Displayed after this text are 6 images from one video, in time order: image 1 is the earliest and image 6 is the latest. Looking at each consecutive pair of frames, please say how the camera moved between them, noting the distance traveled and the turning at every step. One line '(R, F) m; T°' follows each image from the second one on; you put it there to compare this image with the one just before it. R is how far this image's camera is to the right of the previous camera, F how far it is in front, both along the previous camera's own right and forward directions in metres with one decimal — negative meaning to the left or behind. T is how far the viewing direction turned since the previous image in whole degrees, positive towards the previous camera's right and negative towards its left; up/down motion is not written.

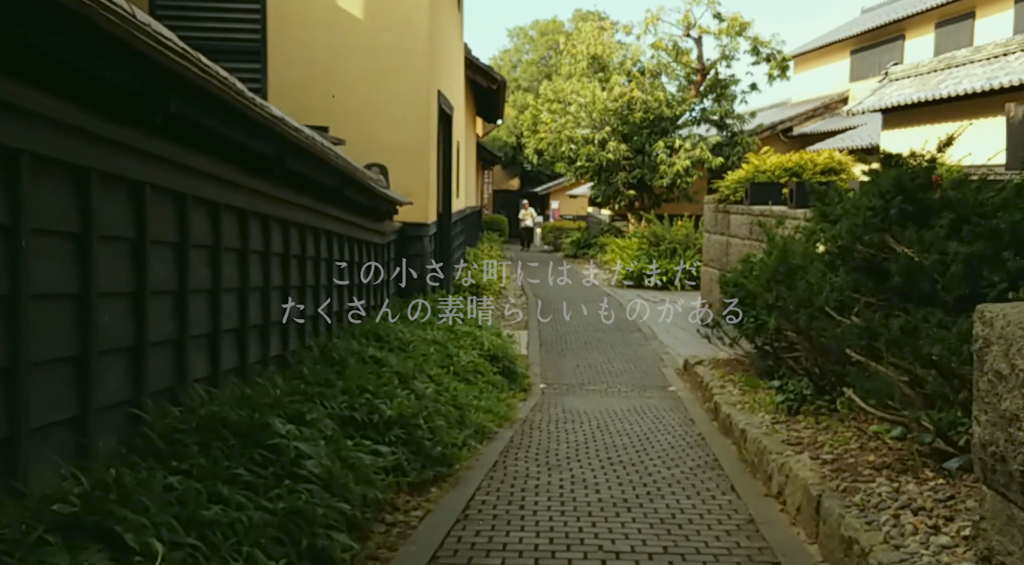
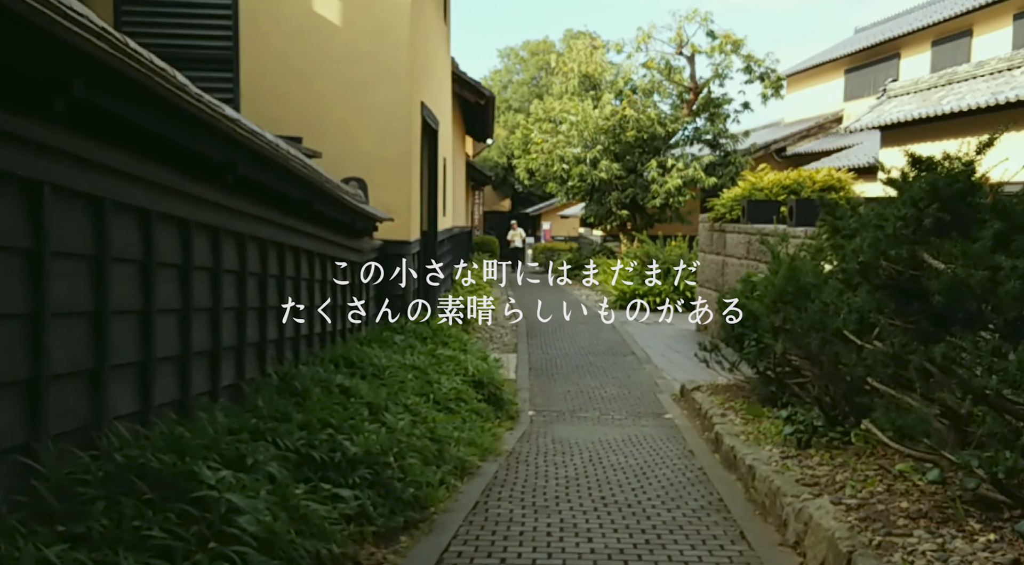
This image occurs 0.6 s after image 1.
(0.0, +0.4) m; +1°
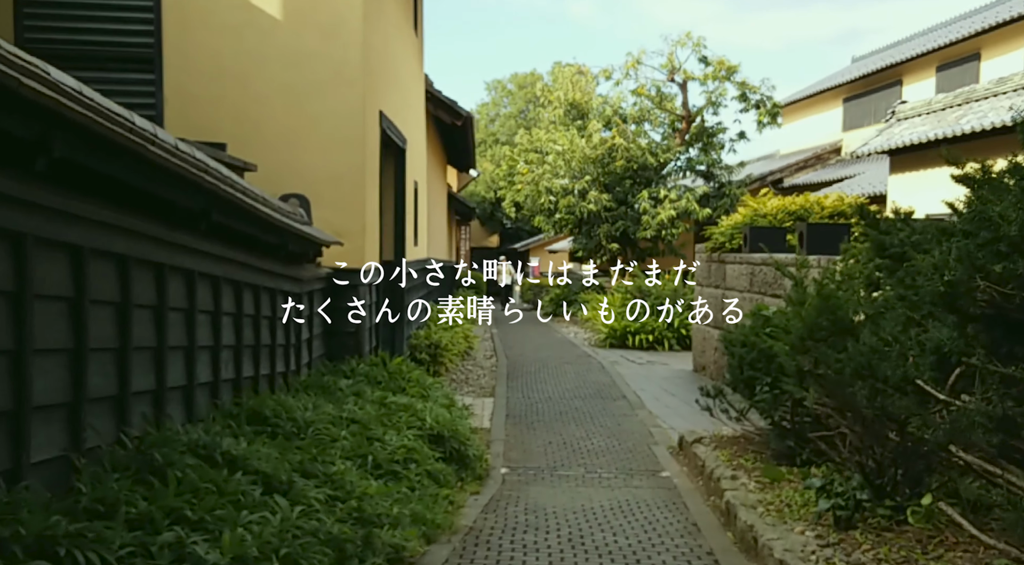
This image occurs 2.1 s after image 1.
(+0.2, +1.0) m; +1°
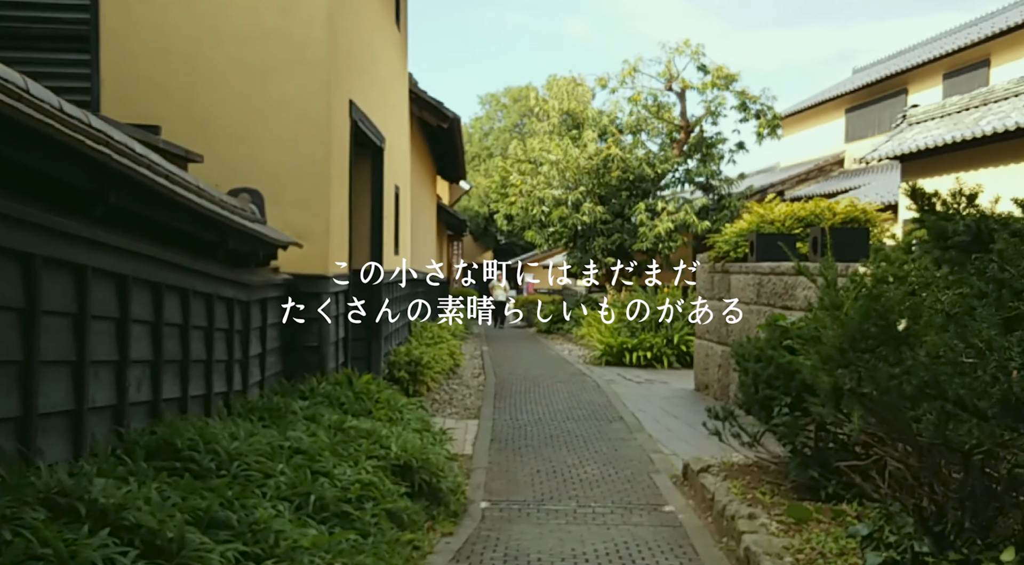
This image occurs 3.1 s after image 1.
(+0.1, +0.7) m; 0°
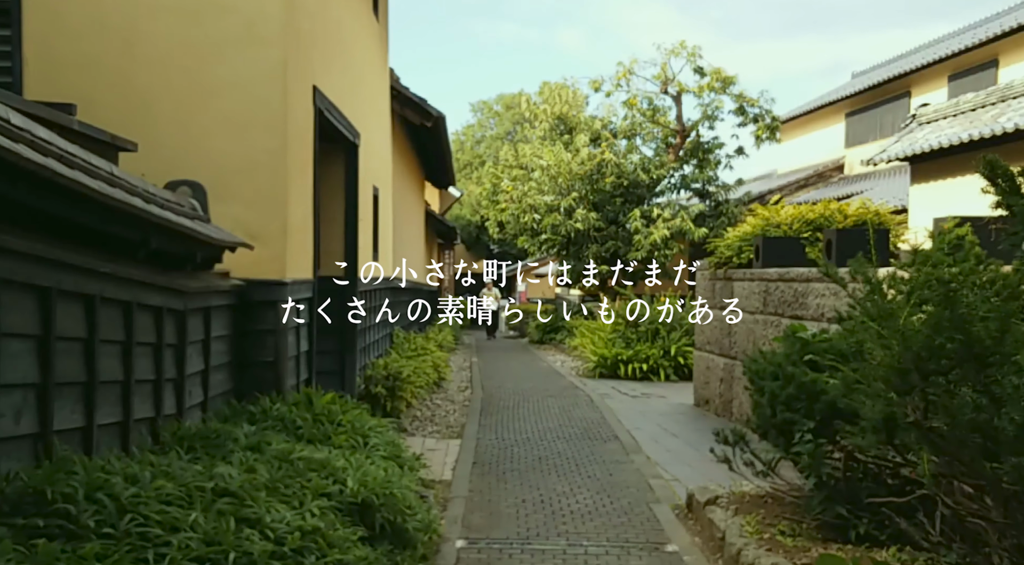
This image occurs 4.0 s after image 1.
(+0.1, +0.7) m; 0°
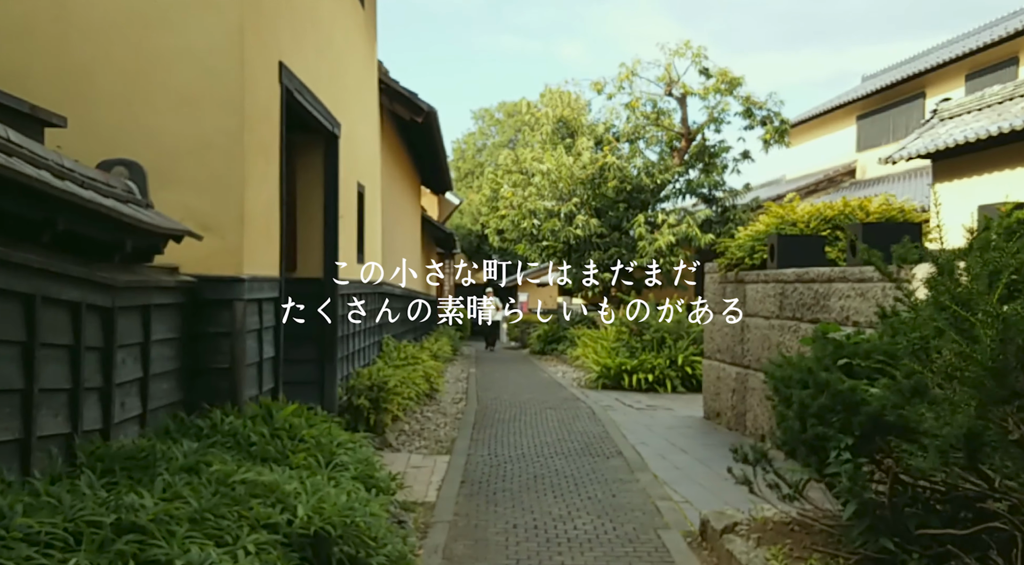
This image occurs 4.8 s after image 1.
(+0.1, +0.6) m; 0°
